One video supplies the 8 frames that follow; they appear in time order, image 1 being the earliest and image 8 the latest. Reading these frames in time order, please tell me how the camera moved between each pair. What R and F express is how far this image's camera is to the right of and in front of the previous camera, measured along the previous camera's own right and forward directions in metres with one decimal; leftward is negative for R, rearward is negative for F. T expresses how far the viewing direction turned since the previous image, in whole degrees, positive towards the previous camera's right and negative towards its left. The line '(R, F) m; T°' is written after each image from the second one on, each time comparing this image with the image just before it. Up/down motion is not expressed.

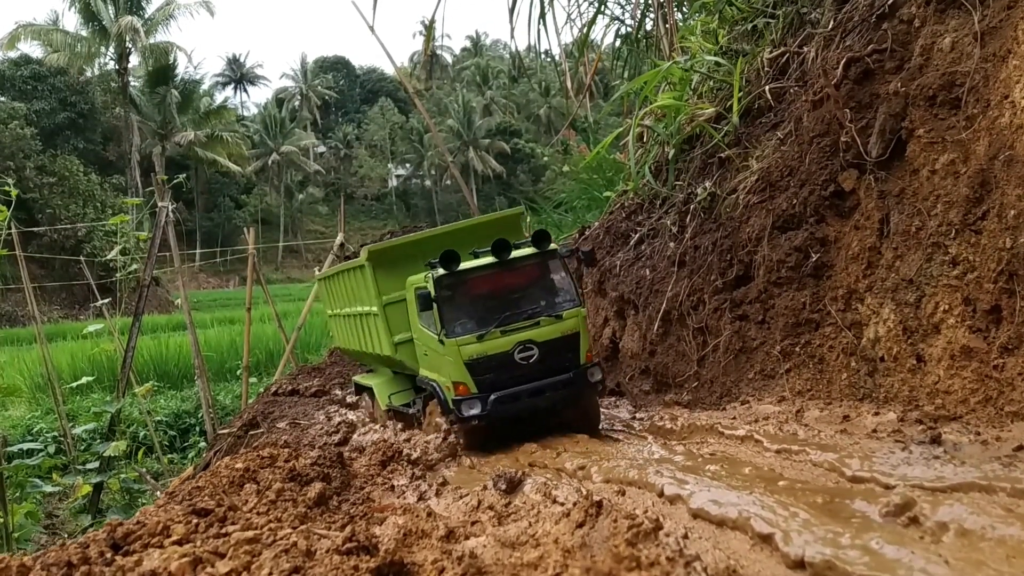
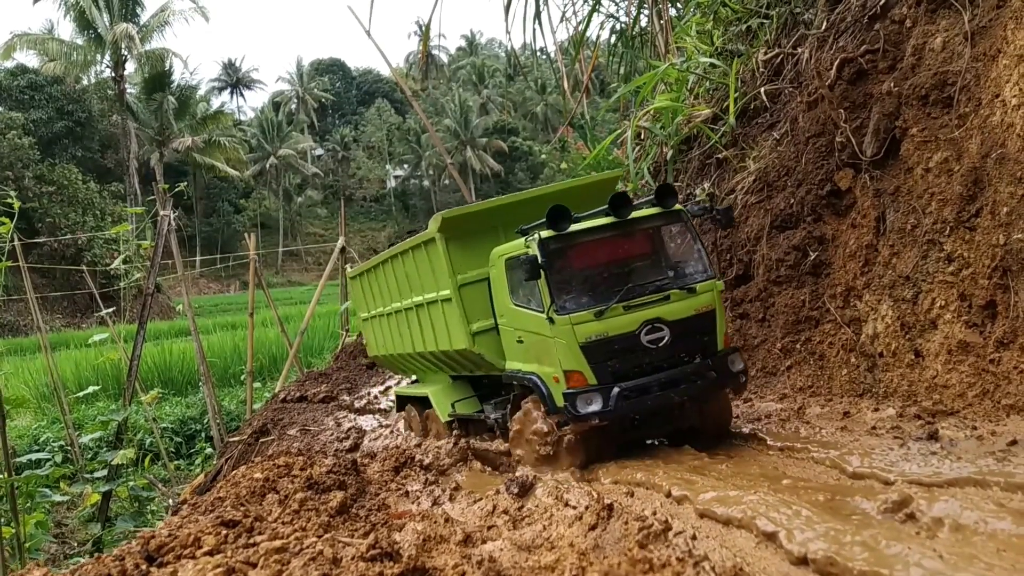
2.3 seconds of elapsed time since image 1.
(0.0, -0.1) m; 0°
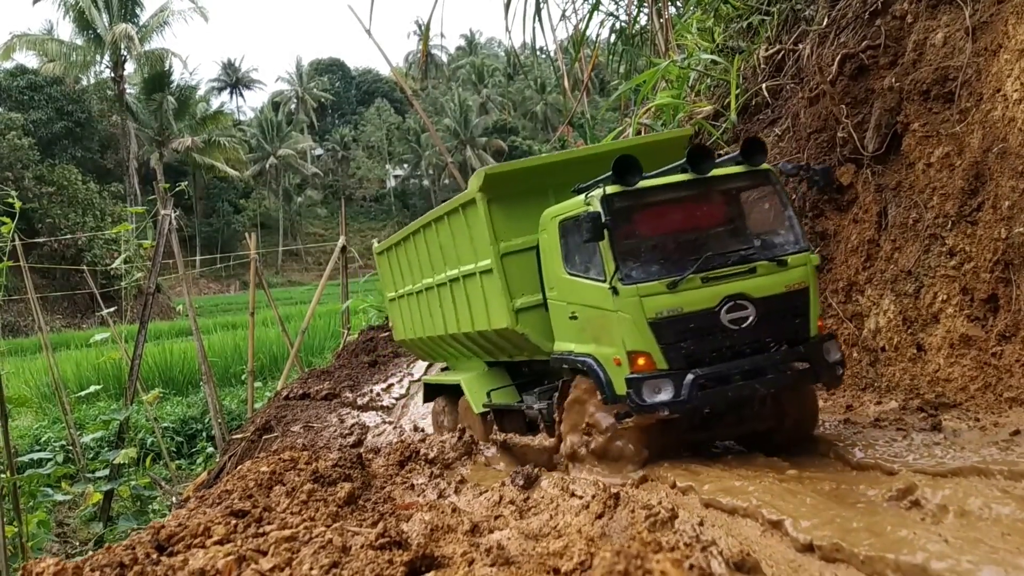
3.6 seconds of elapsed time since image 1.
(0.0, 0.0) m; 0°
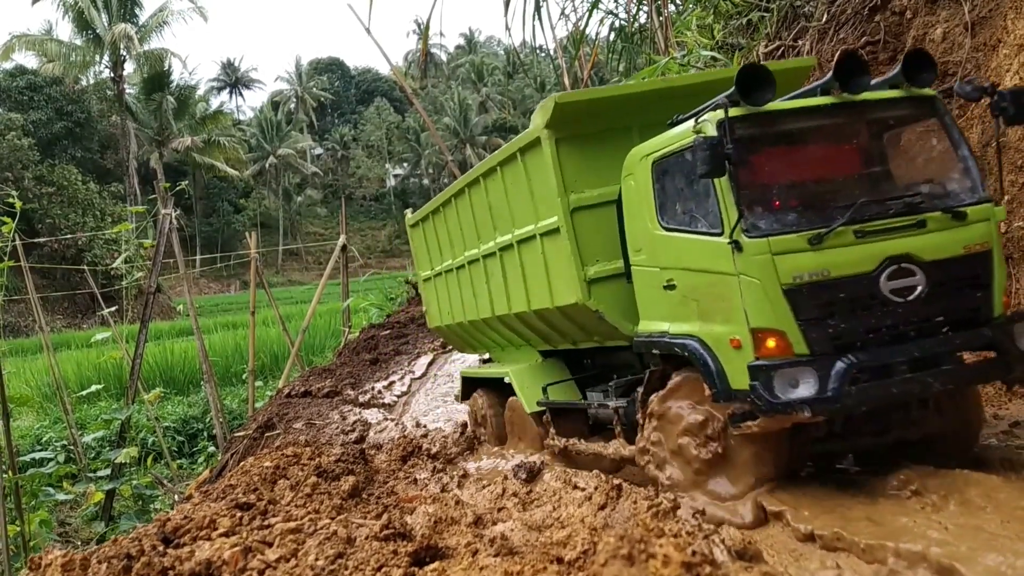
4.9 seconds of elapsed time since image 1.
(0.0, 0.0) m; 0°
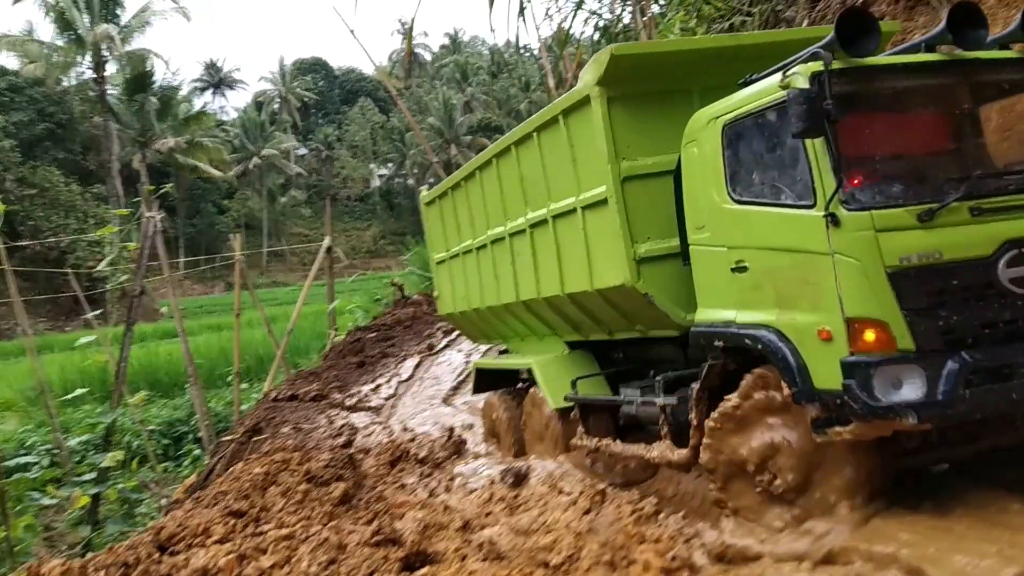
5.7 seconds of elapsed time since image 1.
(0.0, -0.1) m; +1°
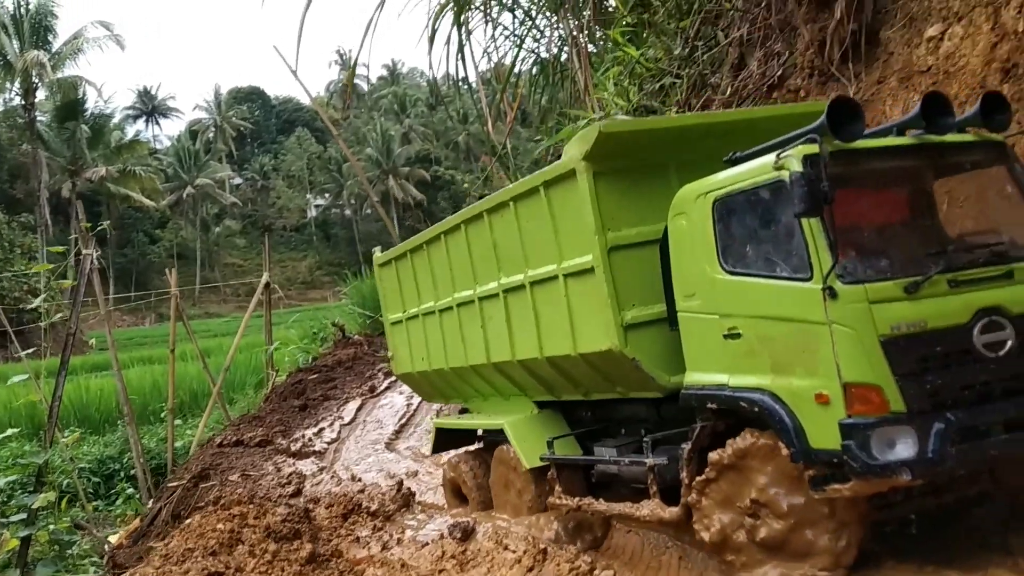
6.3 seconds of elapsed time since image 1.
(-0.1, -0.4) m; +4°
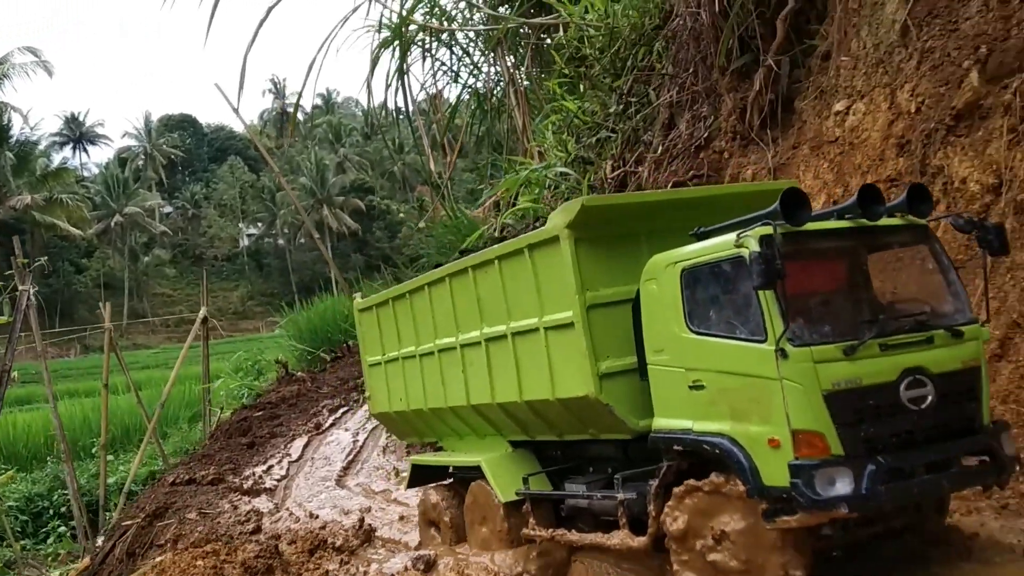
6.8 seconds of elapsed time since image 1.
(-0.1, -0.5) m; +5°
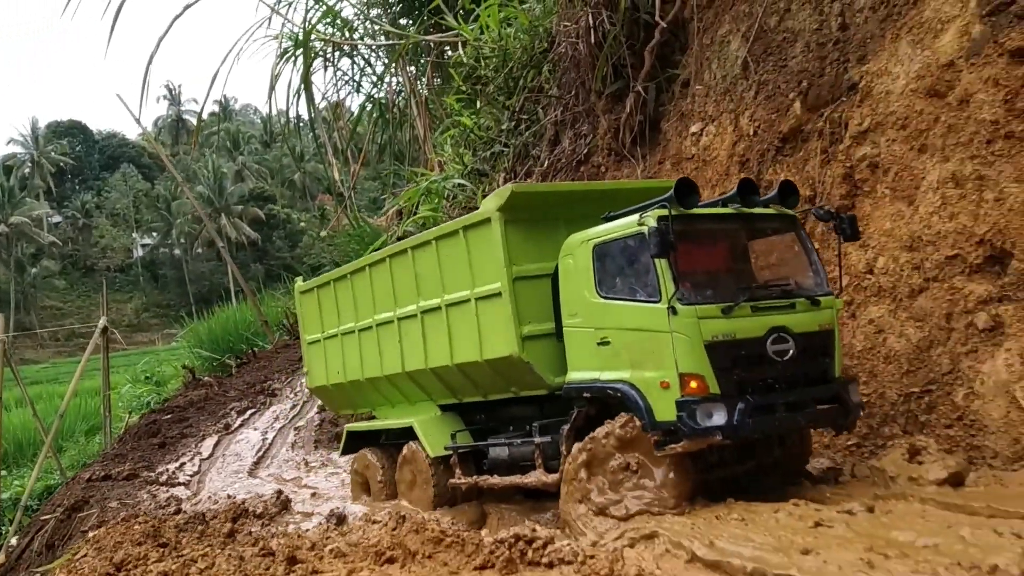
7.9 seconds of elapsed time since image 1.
(+0.1, -0.9) m; +6°
